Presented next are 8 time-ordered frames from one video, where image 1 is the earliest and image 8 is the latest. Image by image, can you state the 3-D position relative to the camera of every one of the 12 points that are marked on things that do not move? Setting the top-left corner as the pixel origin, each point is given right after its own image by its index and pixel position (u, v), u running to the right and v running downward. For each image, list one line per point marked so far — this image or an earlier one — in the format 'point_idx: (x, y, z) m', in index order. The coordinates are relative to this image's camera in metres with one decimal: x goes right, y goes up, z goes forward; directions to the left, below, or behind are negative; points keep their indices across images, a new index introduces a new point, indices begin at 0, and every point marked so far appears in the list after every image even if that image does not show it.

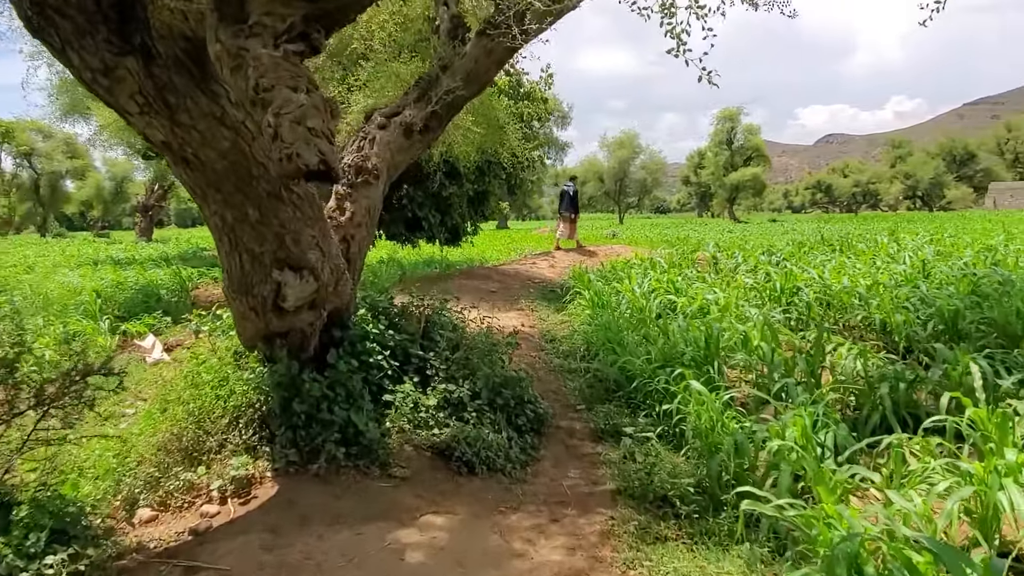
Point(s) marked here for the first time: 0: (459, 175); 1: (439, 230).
0: (-0.9, +2.0, +13.5) m
1: (-1.3, +1.1, +14.1) m
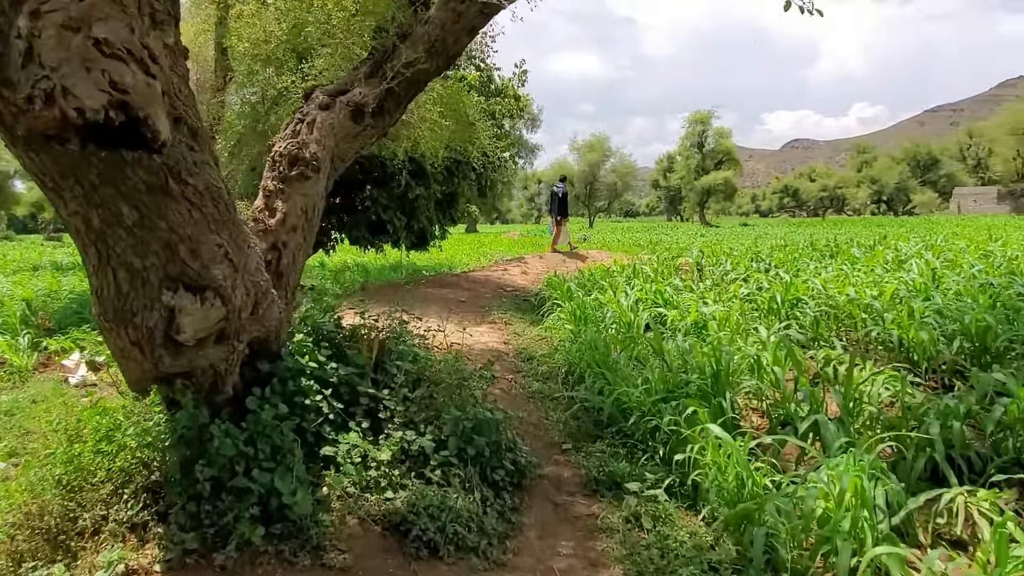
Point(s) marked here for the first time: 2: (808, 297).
0: (-1.4, +1.9, +12.6) m
1: (-1.8, +0.9, +13.2) m
2: (+2.7, -0.1, +6.9) m
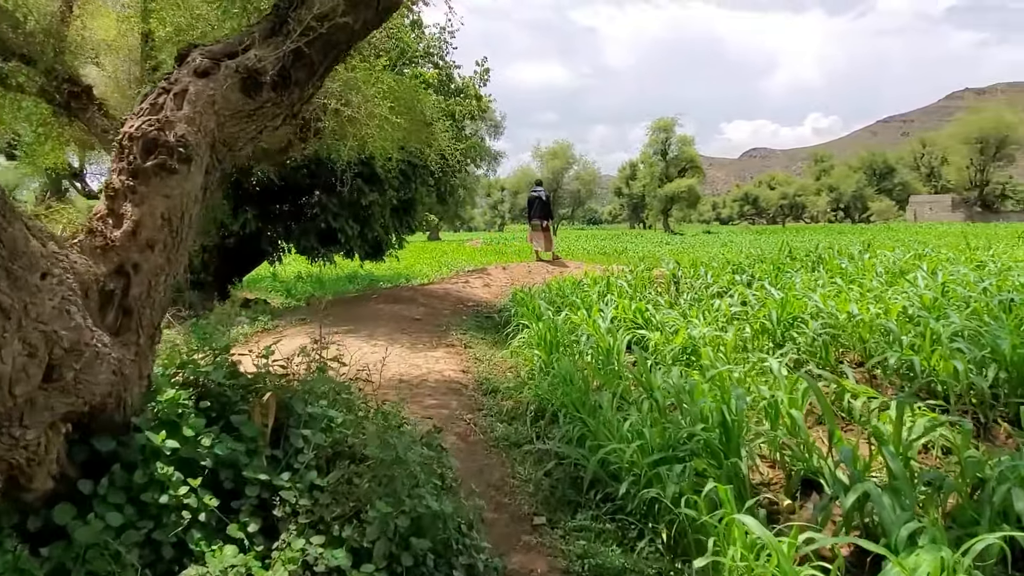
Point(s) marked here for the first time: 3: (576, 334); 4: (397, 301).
0: (-2.0, +1.6, +11.6) m
1: (-2.5, +0.7, +12.2) m
2: (+2.4, -0.2, +6.1) m
3: (+0.5, -0.4, +5.8) m
4: (-1.4, -0.2, +9.3) m
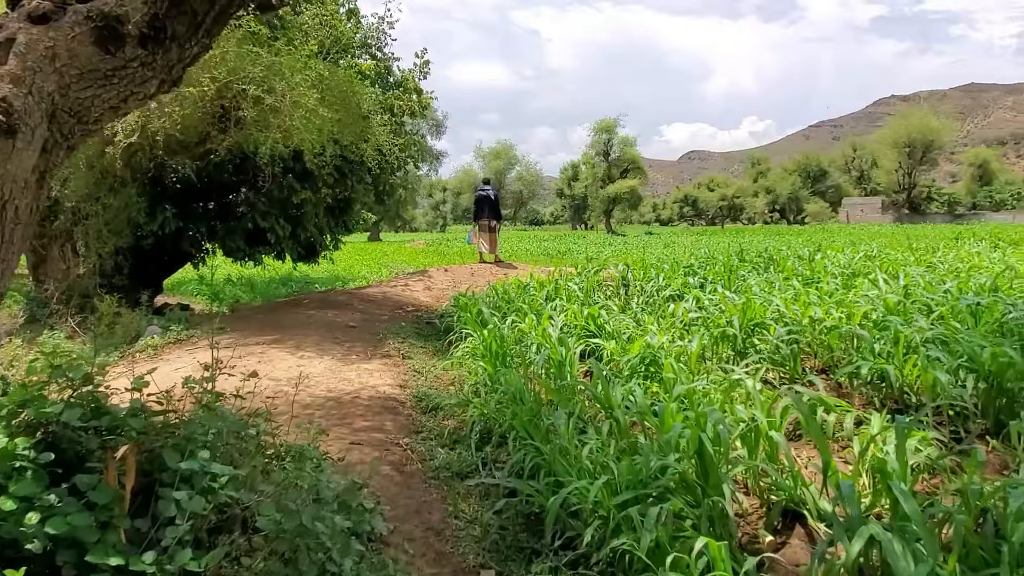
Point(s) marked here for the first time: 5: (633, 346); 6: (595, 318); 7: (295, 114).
0: (-2.9, +1.6, +10.9) m
1: (-3.3, +0.6, +11.5) m
2: (+2.0, -0.2, +5.8) m
3: (+0.1, -0.4, +5.3) m
4: (-2.1, -0.2, +8.7) m
5: (+0.8, -0.4, +5.0) m
6: (+0.6, -0.2, +5.9) m
7: (-2.0, +1.6, +6.9) m
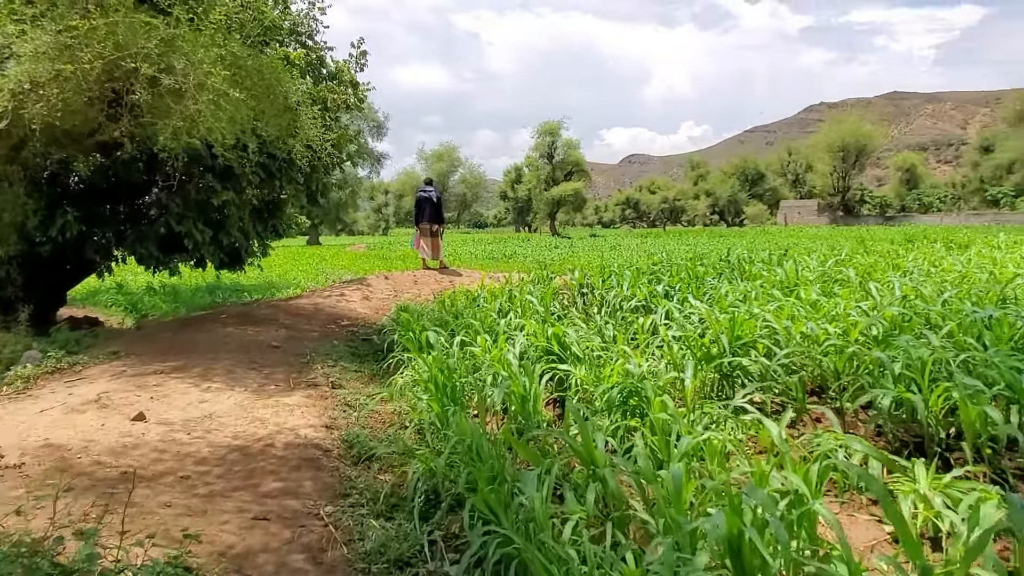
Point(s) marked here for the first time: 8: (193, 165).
0: (-3.6, +1.4, +9.8) m
1: (-4.1, +0.5, +10.3) m
2: (+1.6, -0.3, +5.0) m
3: (-0.2, -0.5, +4.4) m
4: (-2.6, -0.3, +7.6) m
5: (+0.5, -0.5, +4.2) m
6: (+0.3, -0.3, +5.0) m
7: (-2.4, +1.5, +5.8) m
8: (-3.9, +1.5, +9.4) m
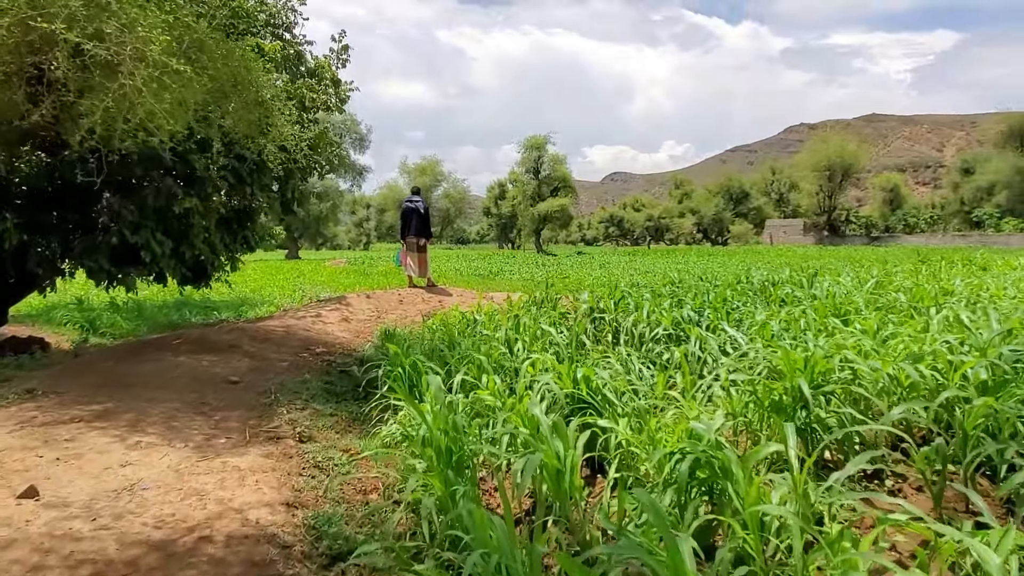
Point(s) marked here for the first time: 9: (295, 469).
0: (-3.6, +1.2, +8.7) m
1: (-4.1, +0.3, +9.2) m
2: (+1.7, -0.5, +4.0) m
3: (-0.1, -0.6, +3.3) m
4: (-2.6, -0.5, +6.5) m
5: (+0.6, -0.6, +3.1) m
6: (+0.4, -0.5, +4.0) m
7: (-2.3, +1.3, +4.7) m
8: (-3.9, +1.3, +8.3) m
9: (-1.0, -0.9, +3.6) m
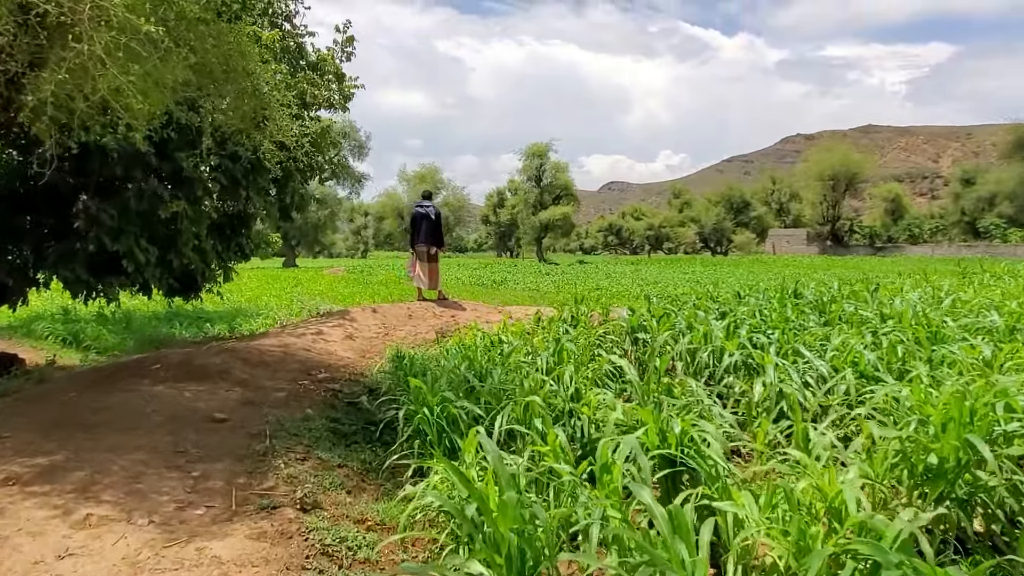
0: (-3.3, +1.1, +7.8) m
1: (-3.9, +0.1, +8.2) m
2: (+2.0, -0.6, +3.1) m
3: (+0.2, -0.7, +2.4) m
4: (-2.3, -0.6, +5.5) m
5: (+0.9, -0.7, +2.2) m
6: (+0.7, -0.6, +3.0) m
7: (-2.0, +1.2, +3.8) m
8: (-3.7, +1.2, +7.3) m
9: (-0.8, -1.0, +2.7) m
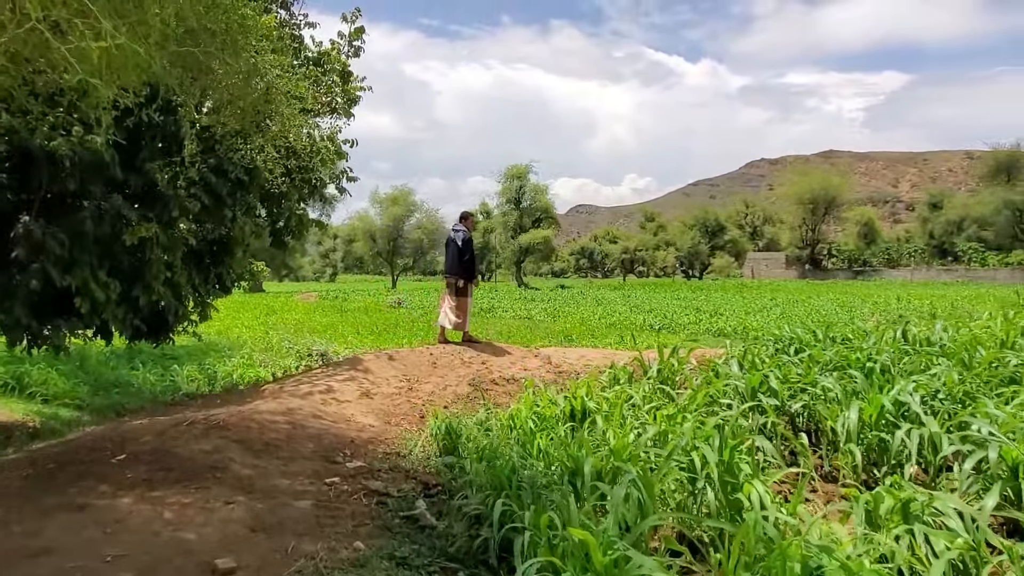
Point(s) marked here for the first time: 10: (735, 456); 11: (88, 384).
0: (-2.8, +0.7, +6.1) m
1: (-3.4, -0.3, +6.5) m
2: (+2.7, -0.8, +1.6) m
3: (+1.0, -0.9, +0.8) m
4: (-1.7, -1.0, +3.8) m
5: (+1.7, -0.9, +0.6) m
6: (+1.4, -0.8, +1.5) m
7: (-1.3, +1.0, +2.2) m
8: (-3.1, +0.8, +5.6) m
9: (0.0, -1.2, +1.0) m
10: (+1.0, -0.7, +3.5) m
11: (-5.3, -1.2, +9.5) m
